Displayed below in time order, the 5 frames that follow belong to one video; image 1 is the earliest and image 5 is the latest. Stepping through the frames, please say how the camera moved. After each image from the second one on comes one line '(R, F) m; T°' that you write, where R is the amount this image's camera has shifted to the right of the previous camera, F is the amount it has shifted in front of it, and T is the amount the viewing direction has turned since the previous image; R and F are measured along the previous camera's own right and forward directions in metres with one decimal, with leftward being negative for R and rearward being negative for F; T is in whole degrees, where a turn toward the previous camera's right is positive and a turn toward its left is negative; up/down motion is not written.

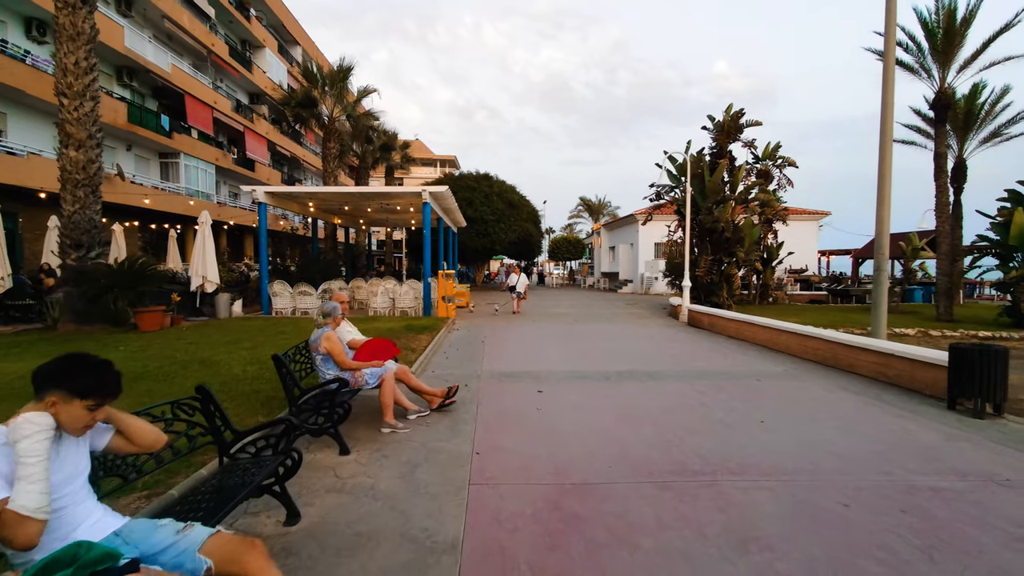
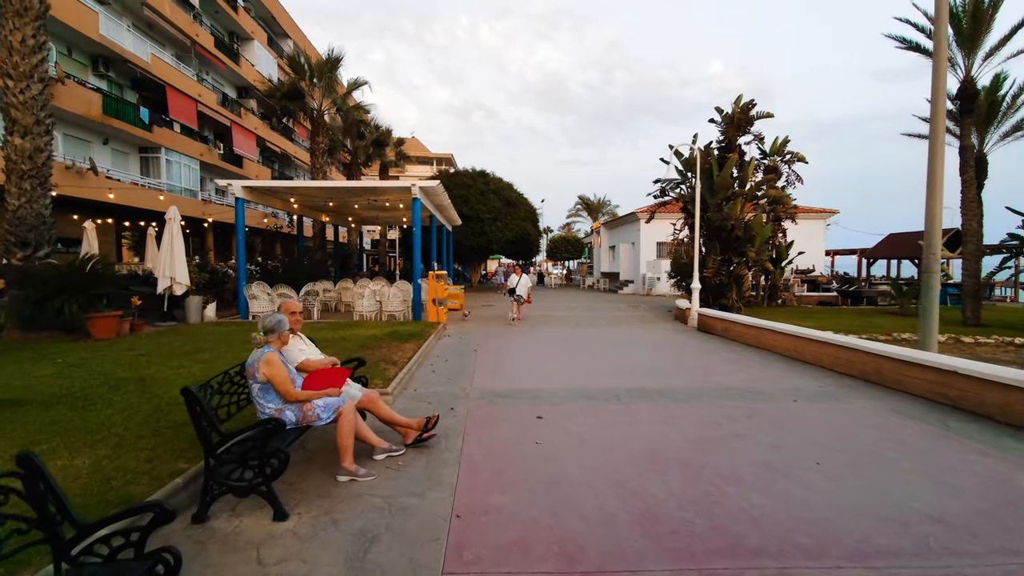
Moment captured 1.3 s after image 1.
(0.0, +1.1) m; 0°
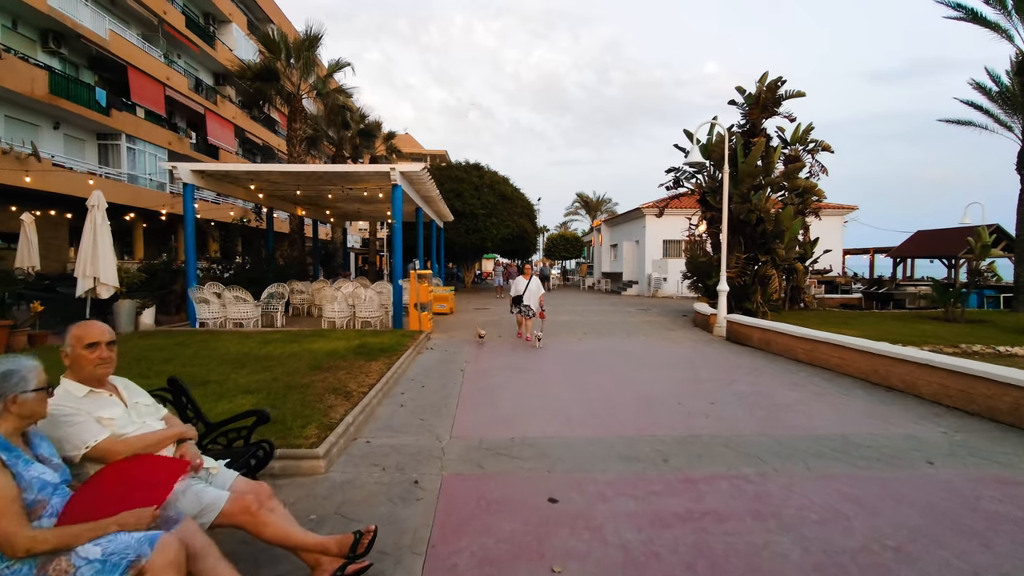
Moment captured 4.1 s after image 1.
(0.0, +2.1) m; 0°
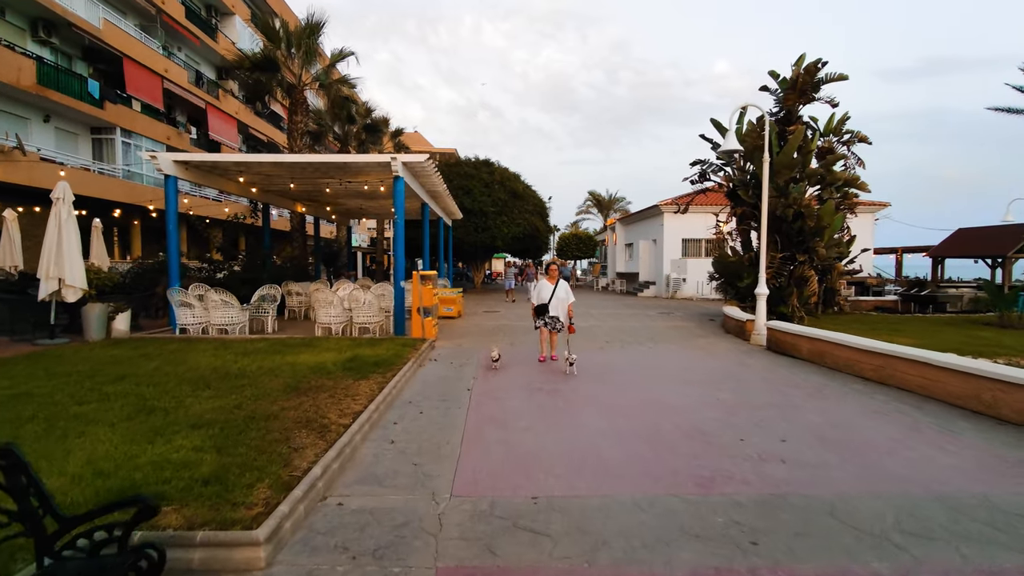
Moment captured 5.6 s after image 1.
(-0.1, +1.2) m; -1°
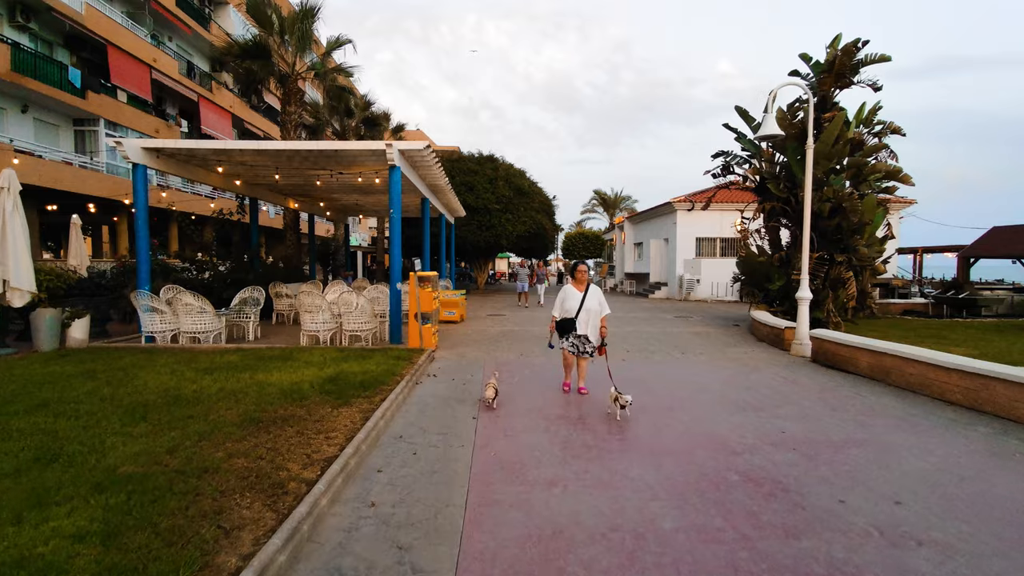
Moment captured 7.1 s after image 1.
(-0.1, +1.2) m; 0°
